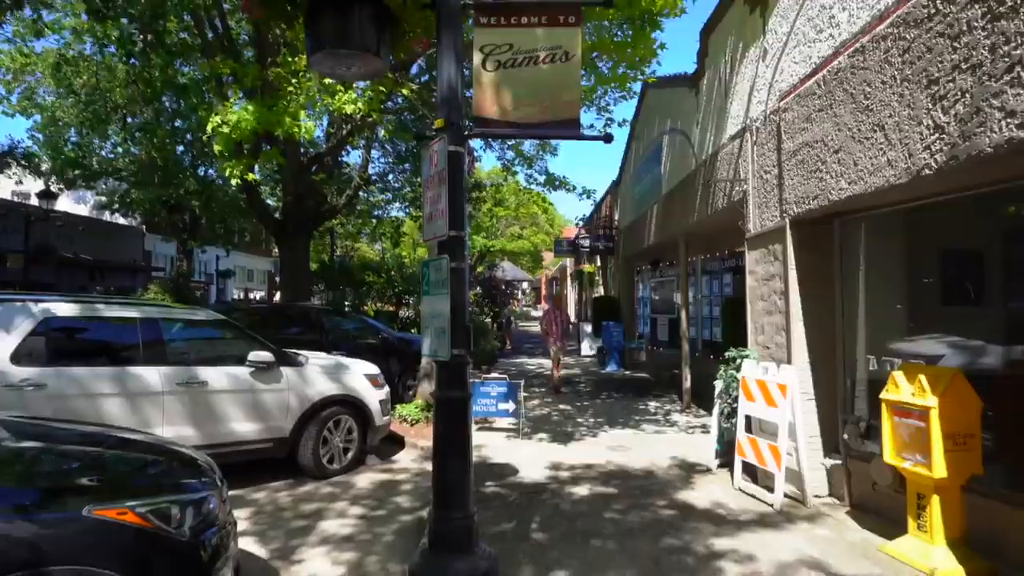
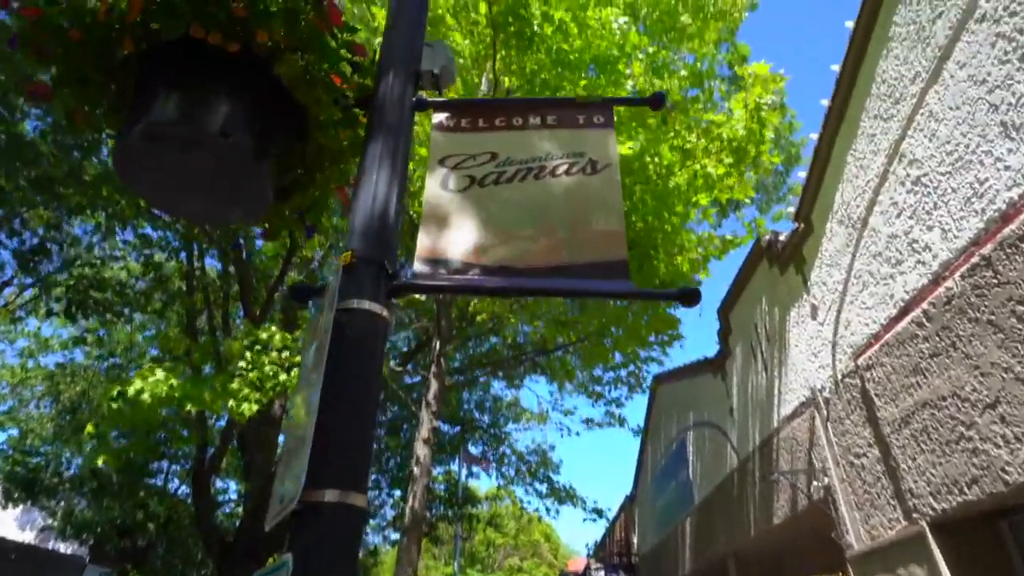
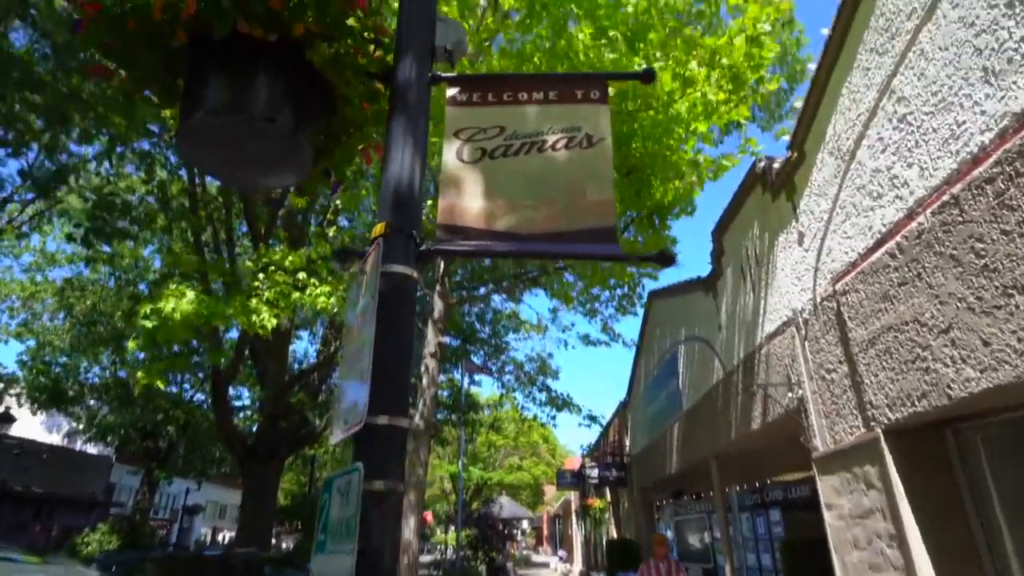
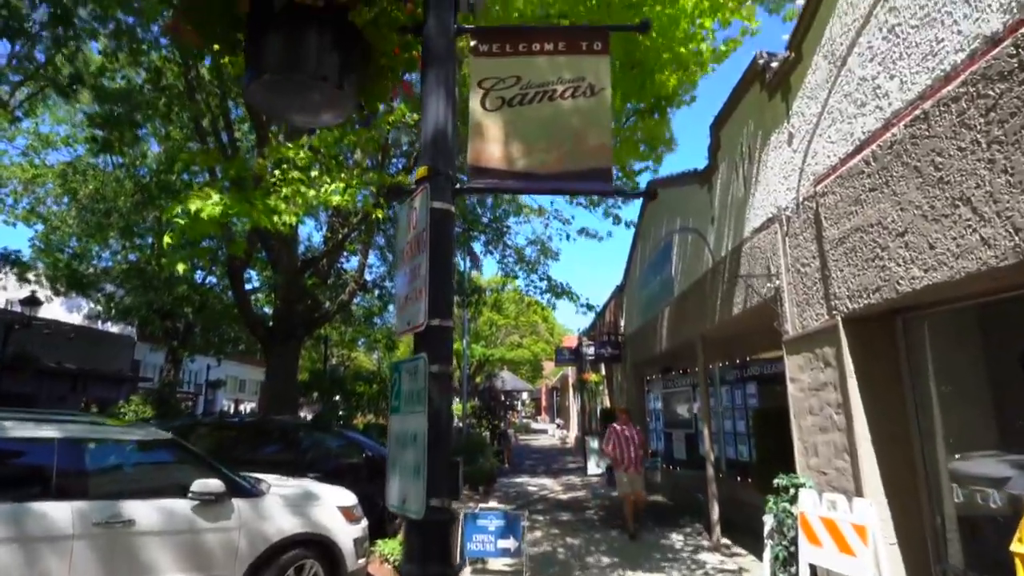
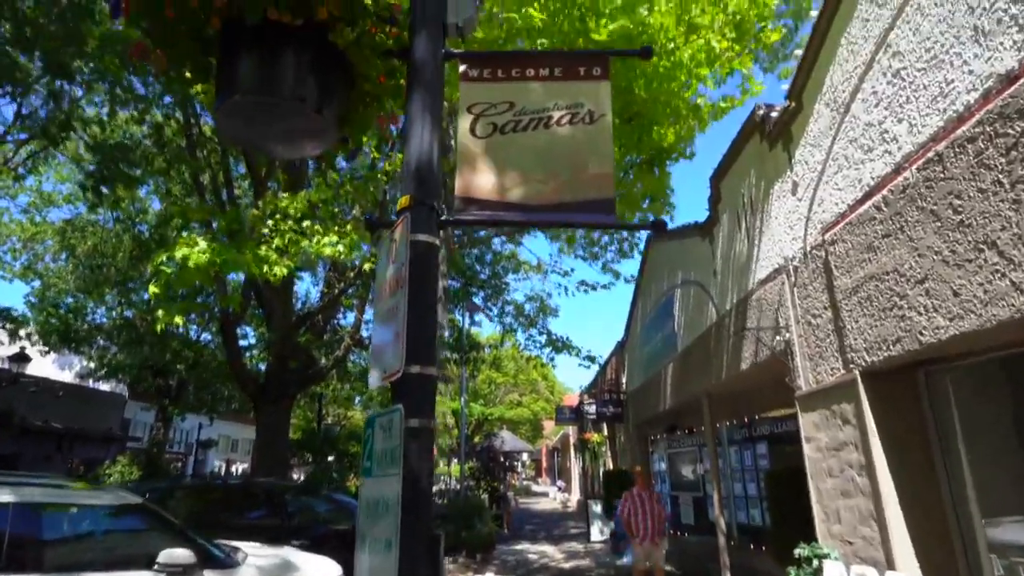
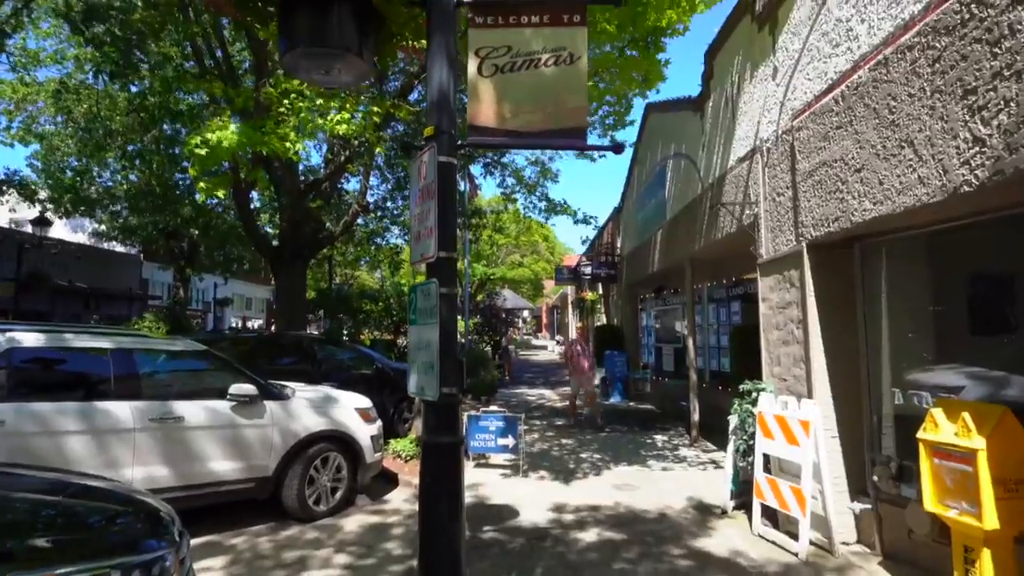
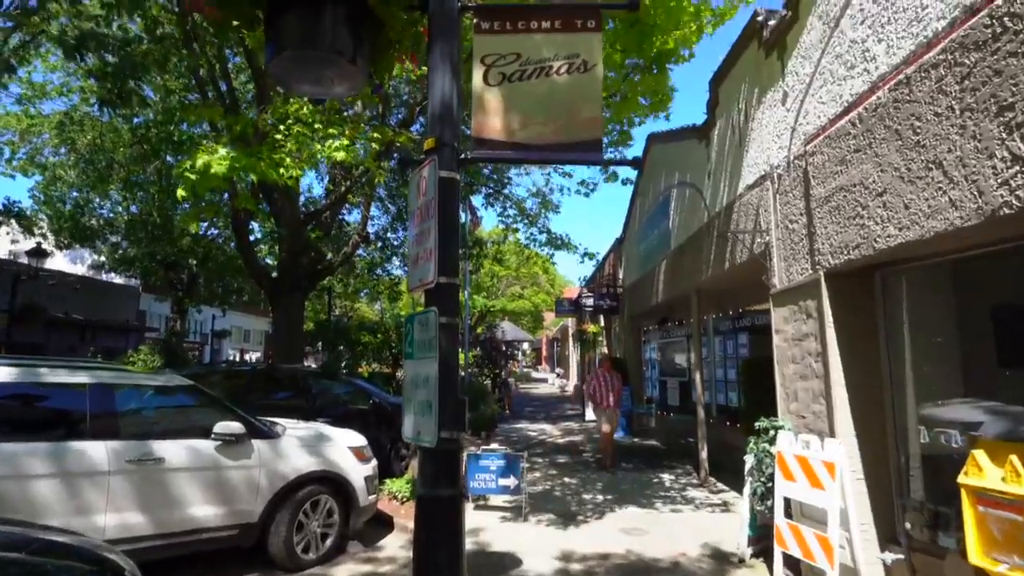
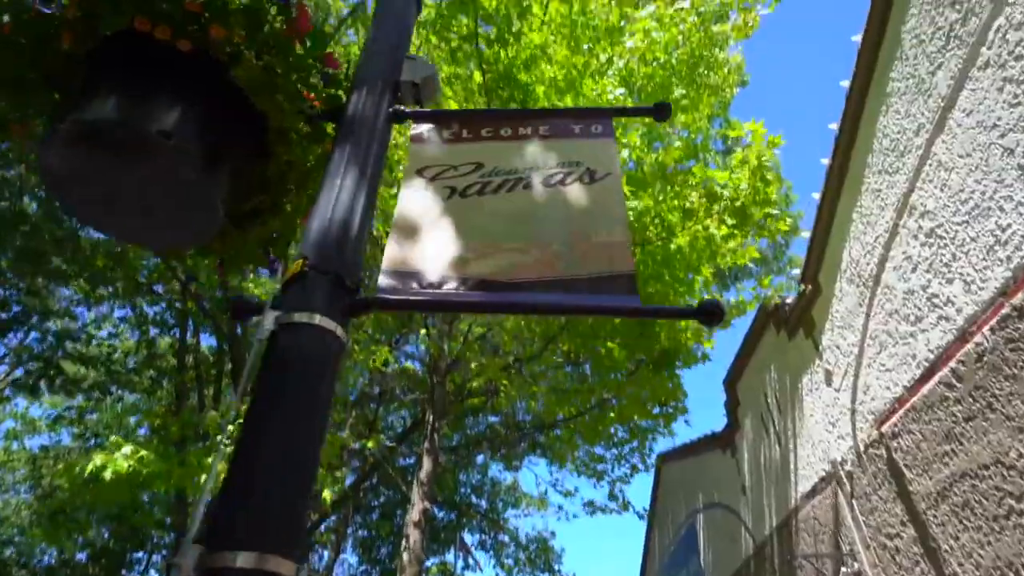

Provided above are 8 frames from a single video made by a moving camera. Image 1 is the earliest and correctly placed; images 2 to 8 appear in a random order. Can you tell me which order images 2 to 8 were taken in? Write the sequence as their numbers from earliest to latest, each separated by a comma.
6, 7, 4, 5, 3, 2, 8
